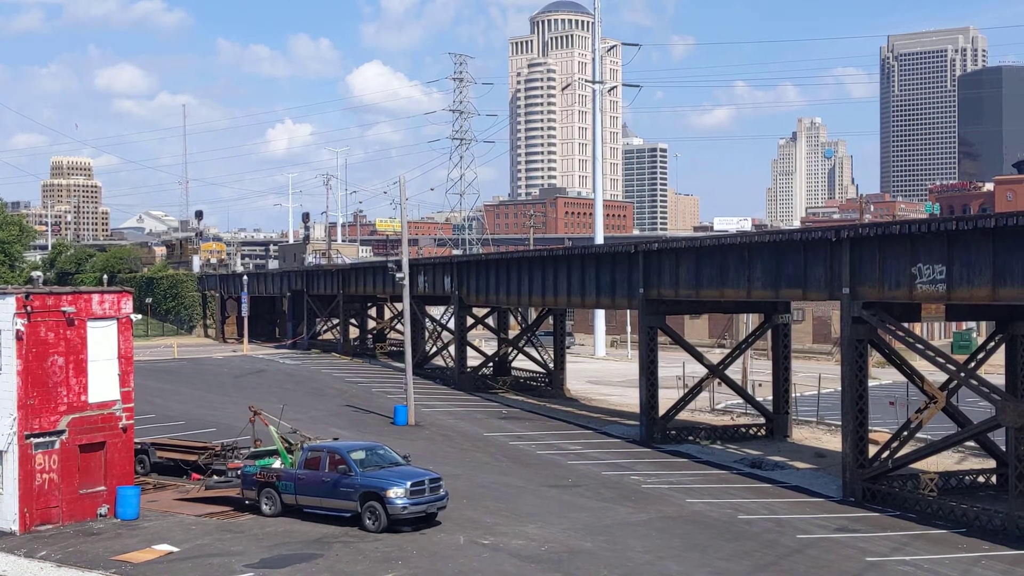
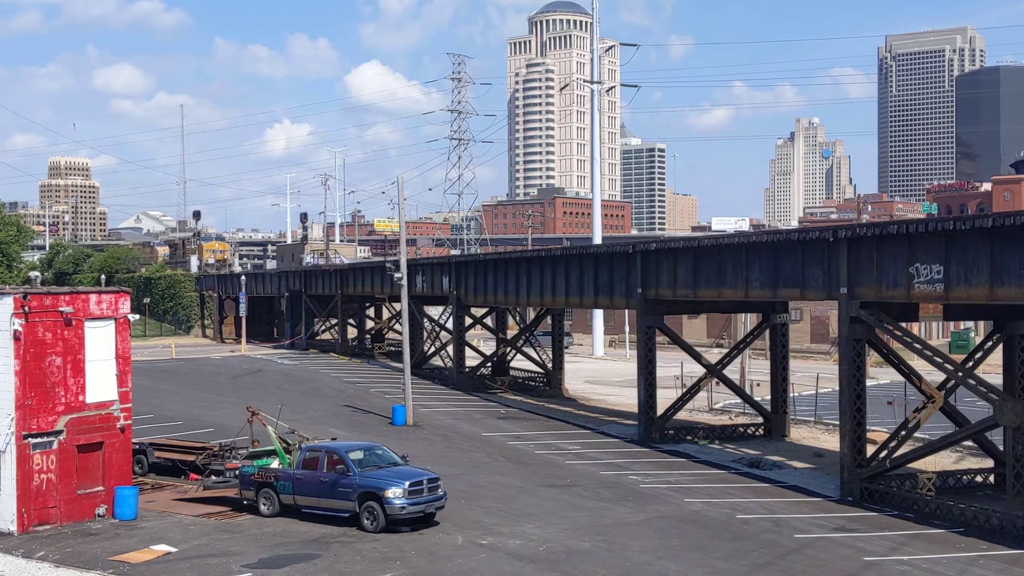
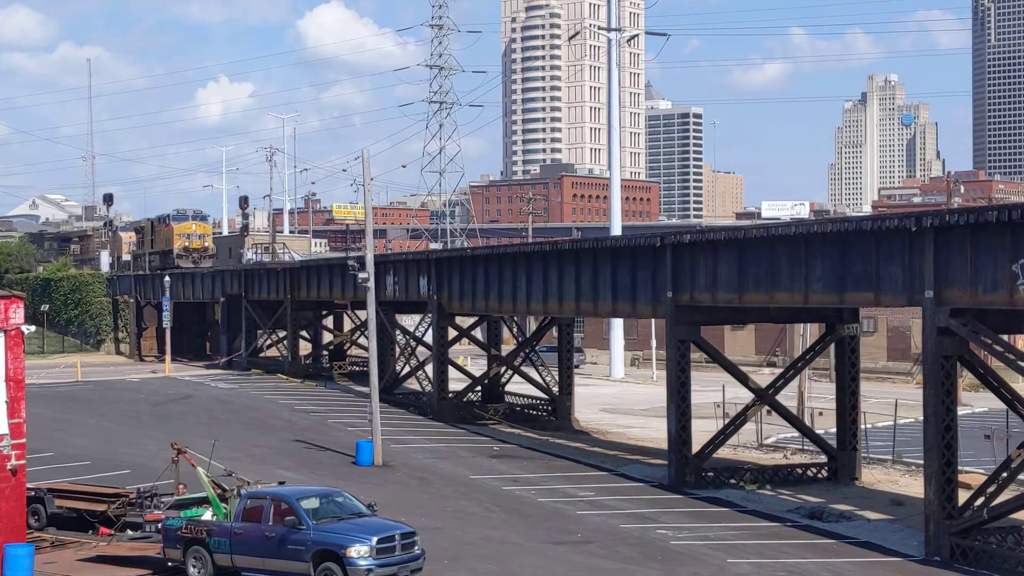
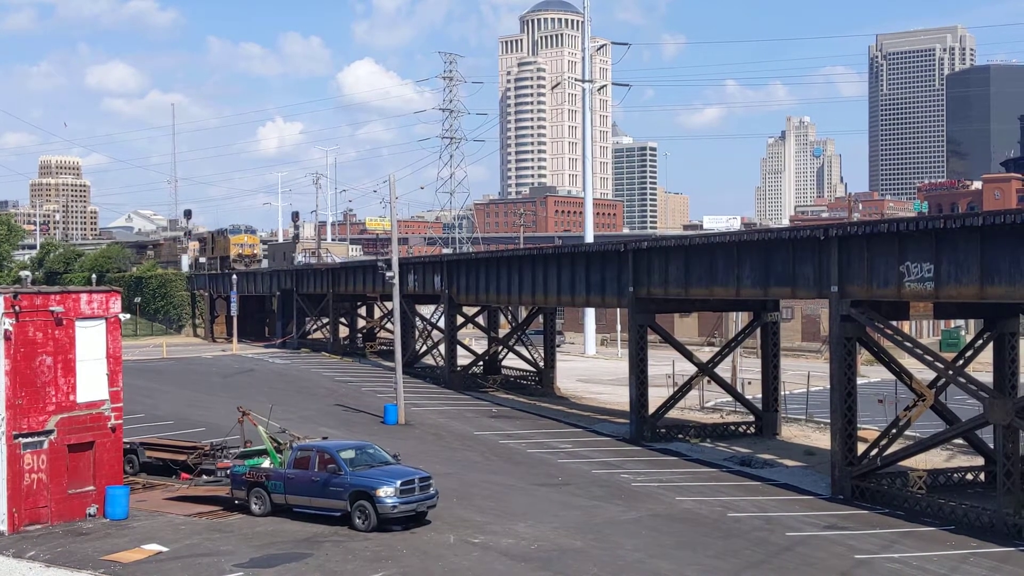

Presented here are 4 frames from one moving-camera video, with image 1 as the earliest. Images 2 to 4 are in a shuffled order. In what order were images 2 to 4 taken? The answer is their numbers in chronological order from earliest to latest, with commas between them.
2, 4, 3
